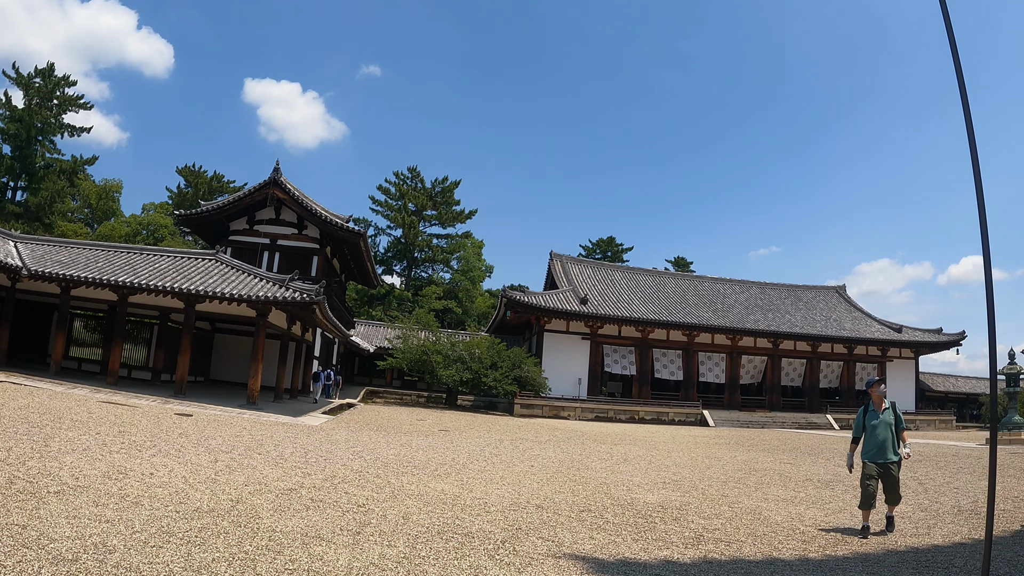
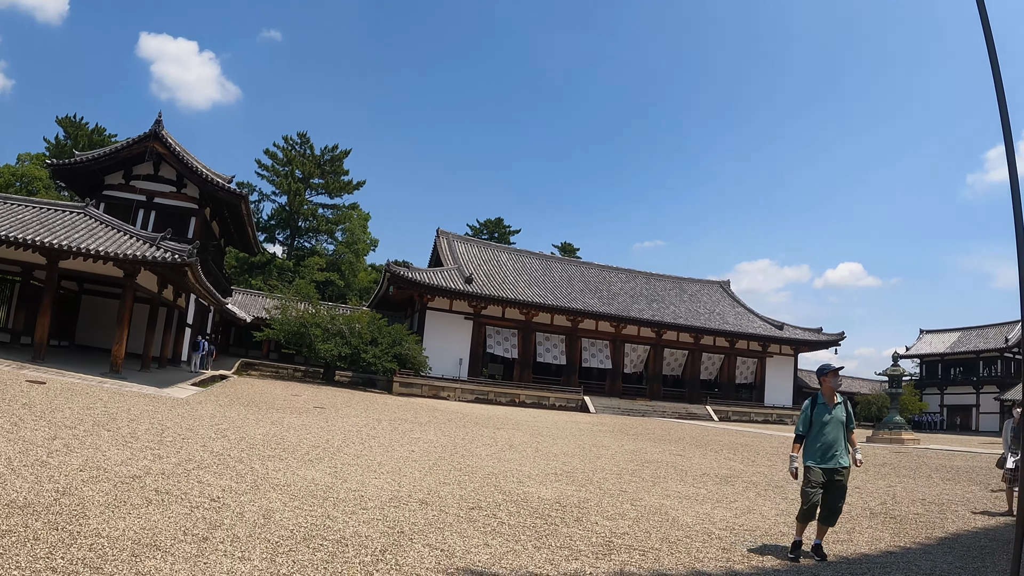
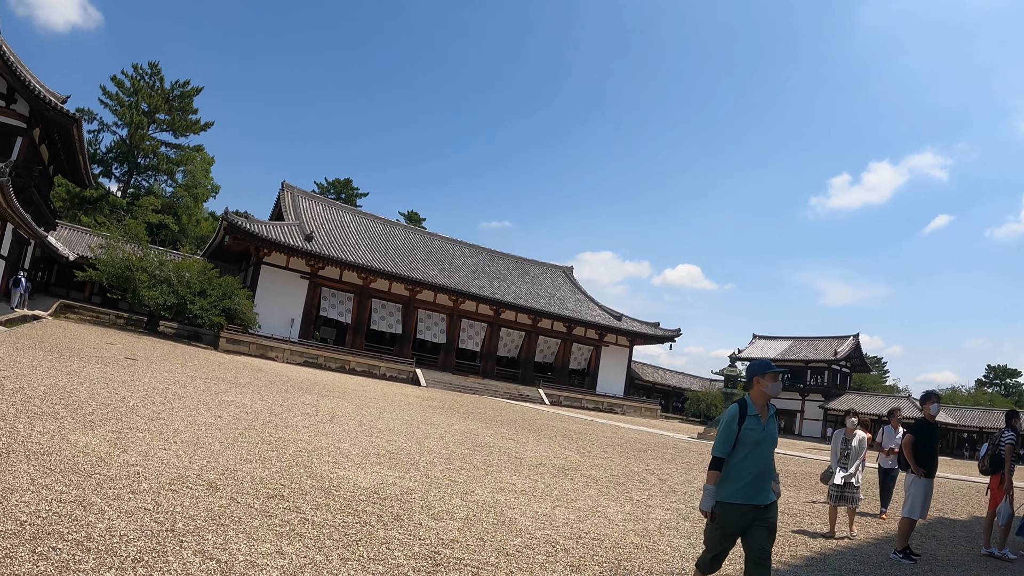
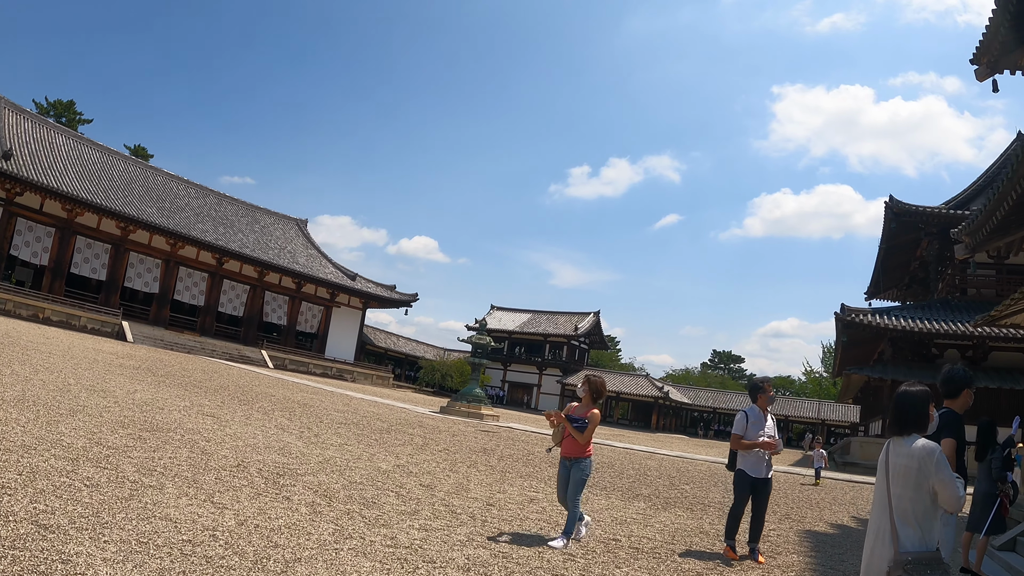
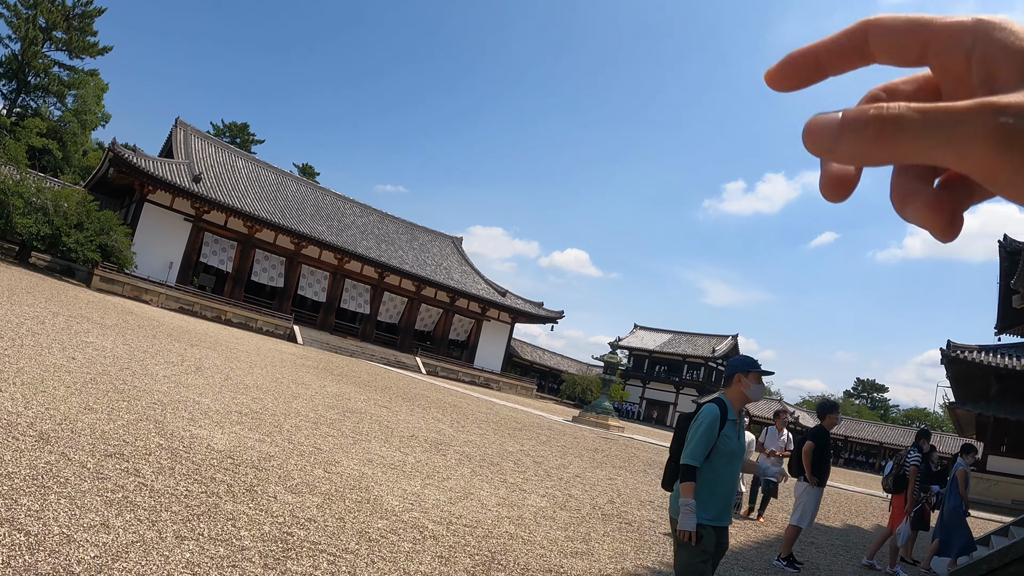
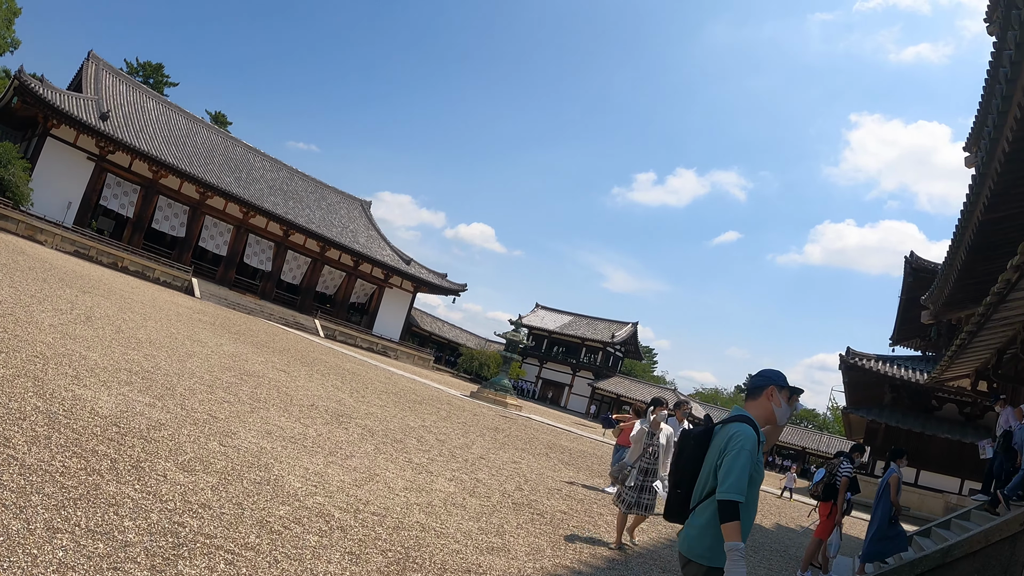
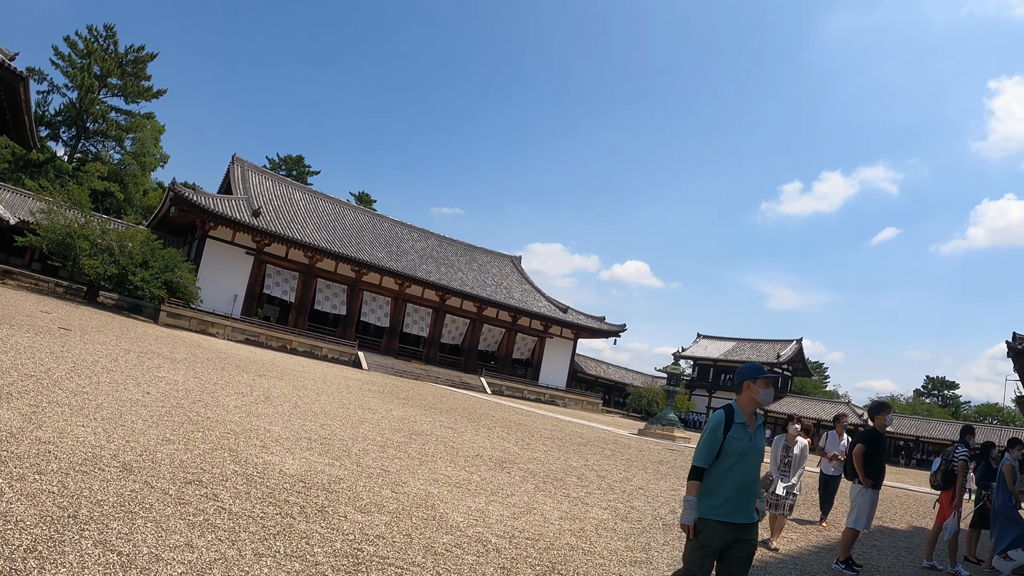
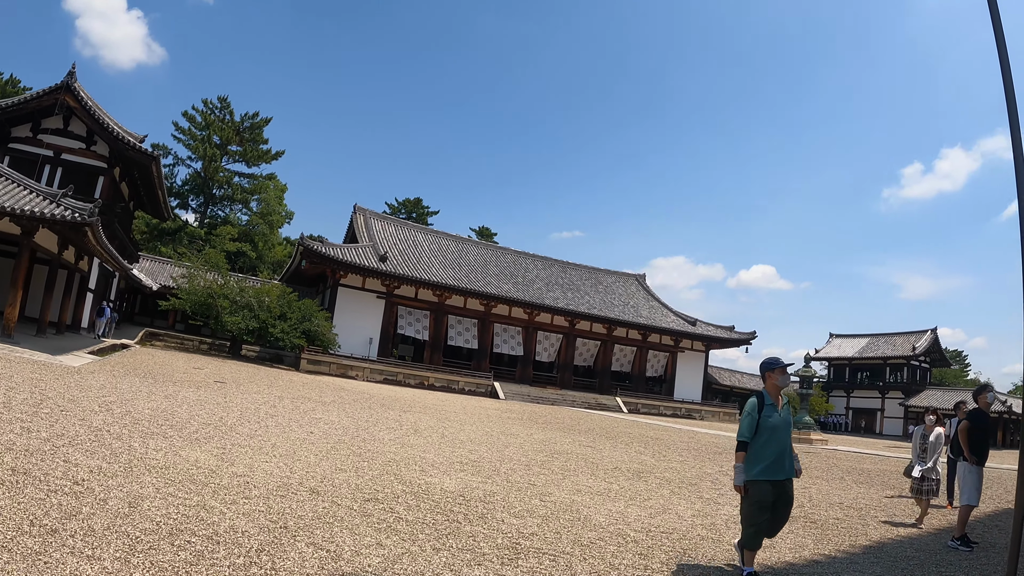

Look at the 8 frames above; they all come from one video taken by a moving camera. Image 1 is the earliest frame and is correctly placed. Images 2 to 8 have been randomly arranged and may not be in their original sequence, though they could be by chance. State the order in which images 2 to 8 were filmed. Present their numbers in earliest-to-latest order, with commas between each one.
2, 8, 3, 7, 5, 6, 4
